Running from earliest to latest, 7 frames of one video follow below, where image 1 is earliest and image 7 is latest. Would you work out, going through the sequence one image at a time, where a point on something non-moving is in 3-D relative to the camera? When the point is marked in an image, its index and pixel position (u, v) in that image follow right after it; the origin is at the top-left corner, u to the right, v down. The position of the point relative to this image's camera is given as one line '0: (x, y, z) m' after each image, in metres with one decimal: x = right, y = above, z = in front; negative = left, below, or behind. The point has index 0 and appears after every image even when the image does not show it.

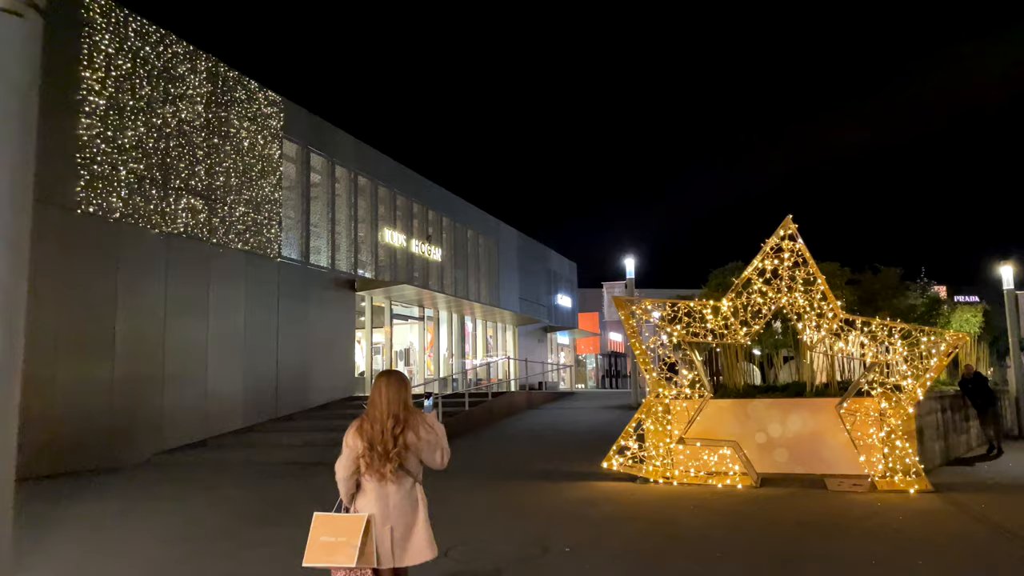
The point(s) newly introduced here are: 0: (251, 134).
0: (-5.8, +3.5, +17.3) m
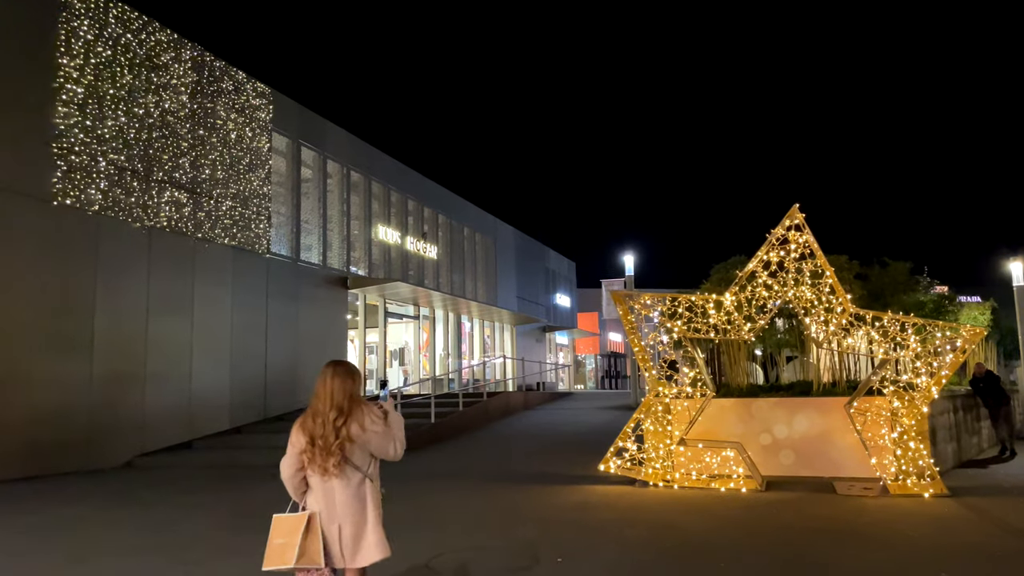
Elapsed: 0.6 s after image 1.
0: (-5.9, +3.5, +16.8) m
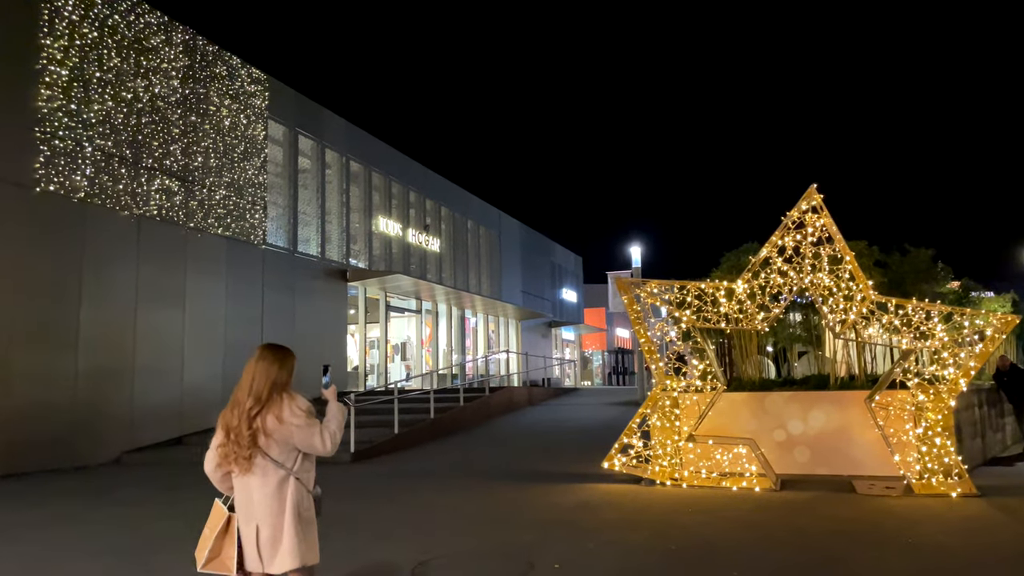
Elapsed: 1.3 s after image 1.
0: (-5.9, +3.7, +16.3) m
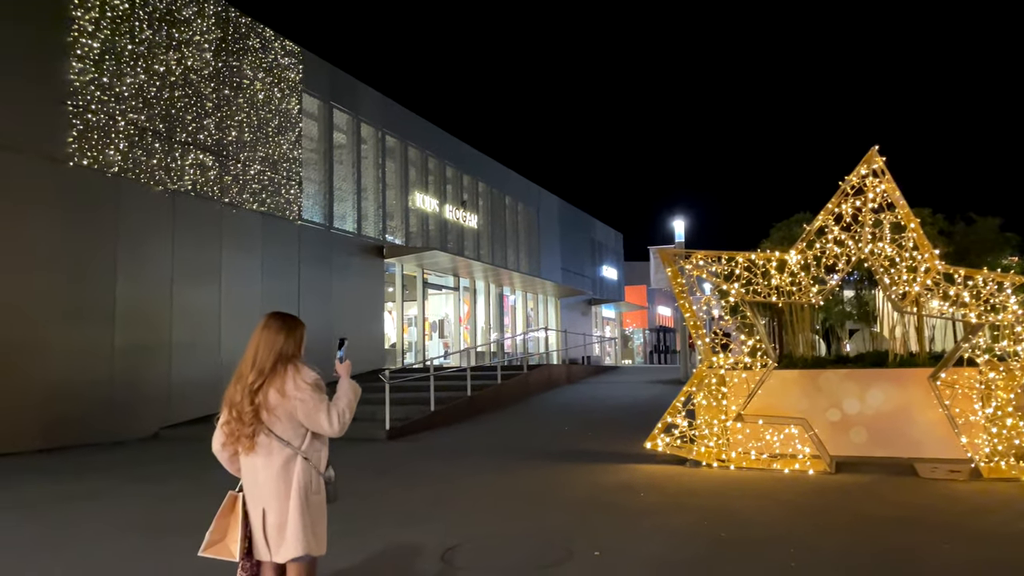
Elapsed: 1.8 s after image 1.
0: (-5.1, +4.2, +16.1) m
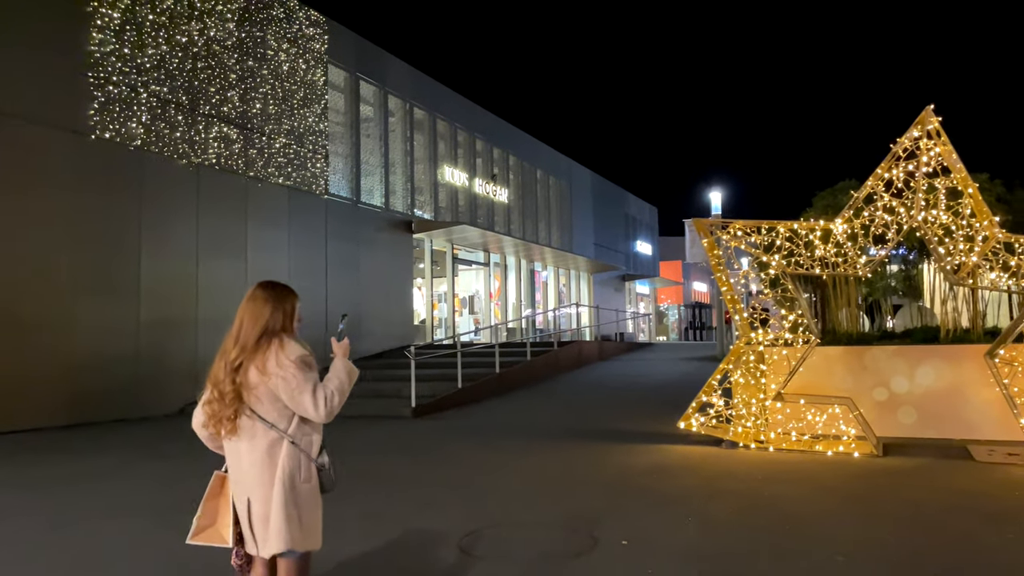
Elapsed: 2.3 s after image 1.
0: (-4.5, +4.7, +15.8) m
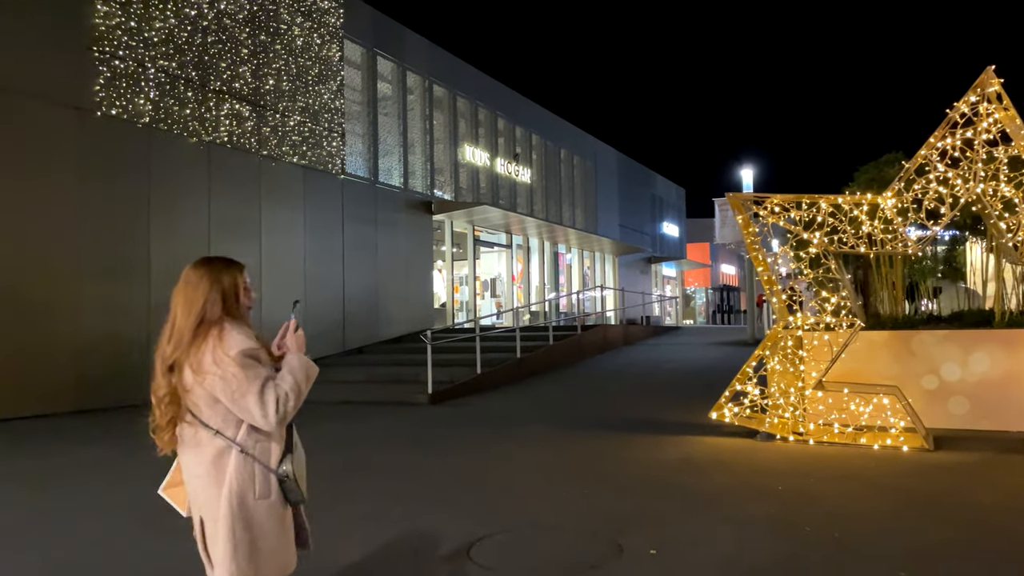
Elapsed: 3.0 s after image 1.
0: (-4.1, +5.1, +15.3) m
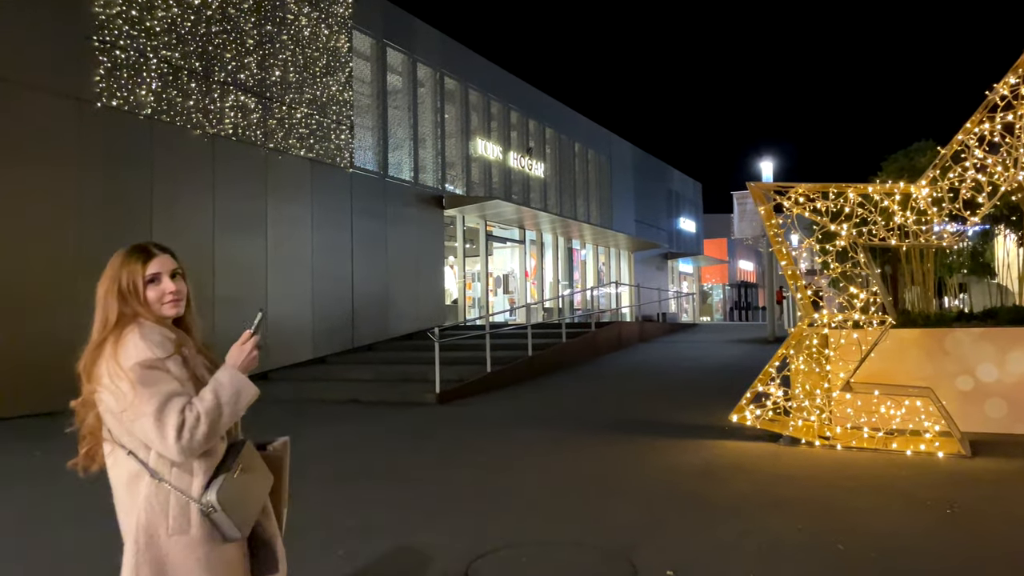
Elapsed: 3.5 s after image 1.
0: (-3.8, +5.1, +14.9) m
